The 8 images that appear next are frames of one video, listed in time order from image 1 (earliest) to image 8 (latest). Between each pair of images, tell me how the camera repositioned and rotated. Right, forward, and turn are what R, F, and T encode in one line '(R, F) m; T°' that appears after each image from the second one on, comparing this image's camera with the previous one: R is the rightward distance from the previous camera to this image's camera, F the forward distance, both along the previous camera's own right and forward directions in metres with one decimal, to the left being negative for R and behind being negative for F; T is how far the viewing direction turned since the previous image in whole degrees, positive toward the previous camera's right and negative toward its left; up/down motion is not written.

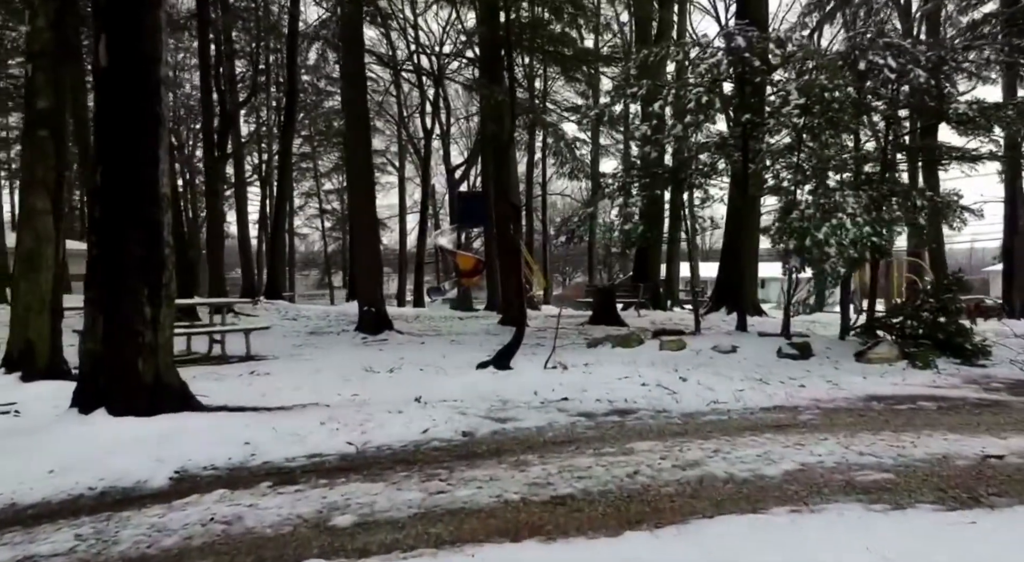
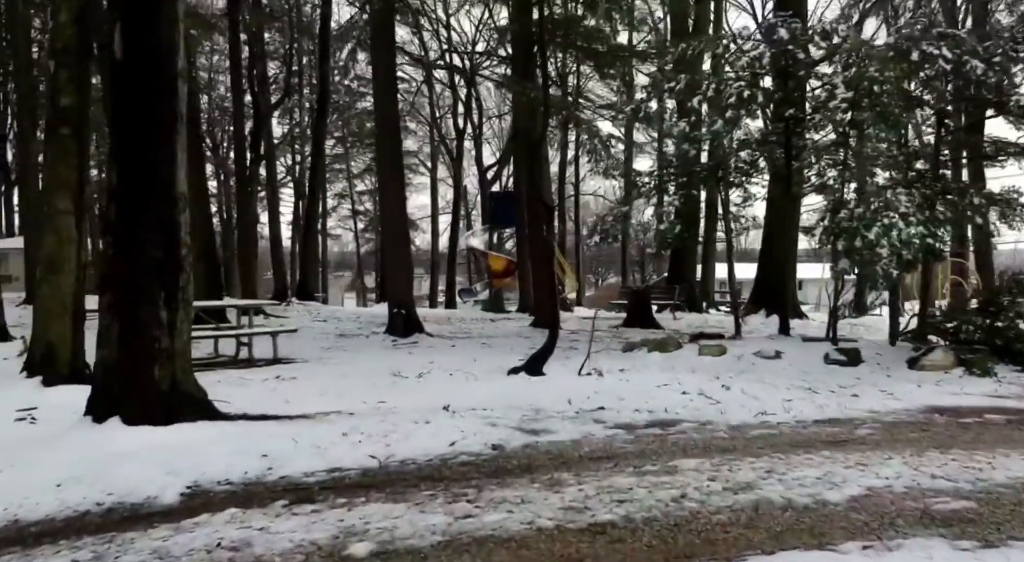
(0.0, +0.4) m; -2°
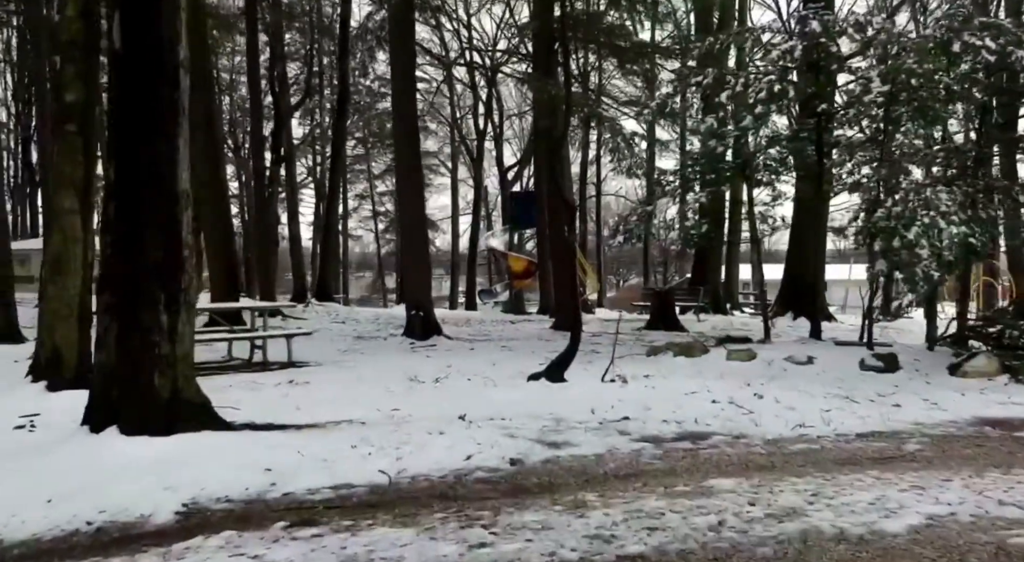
(0.0, +0.4) m; -1°
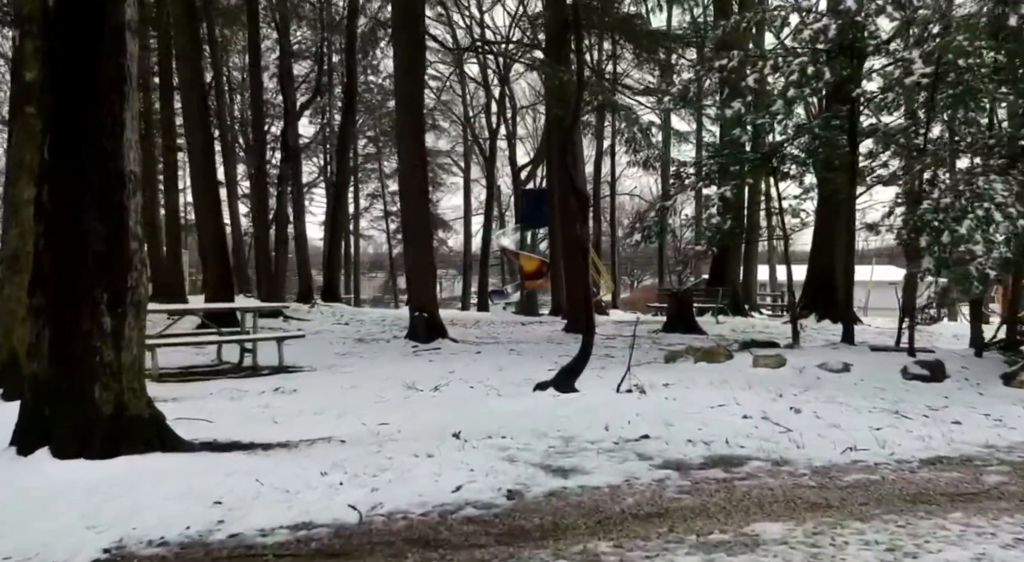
(+0.1, +0.8) m; -1°
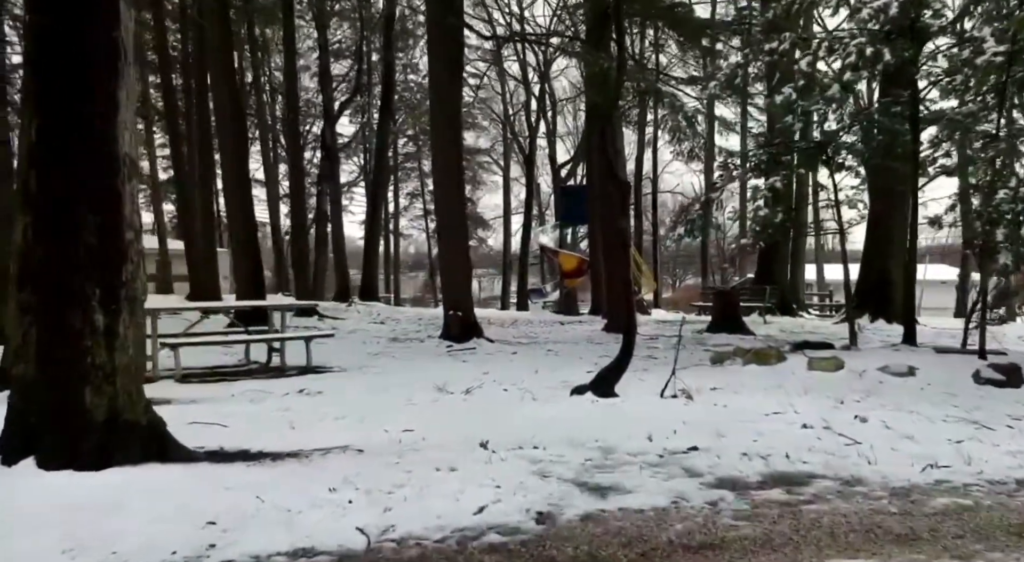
(0.0, +0.5) m; -3°
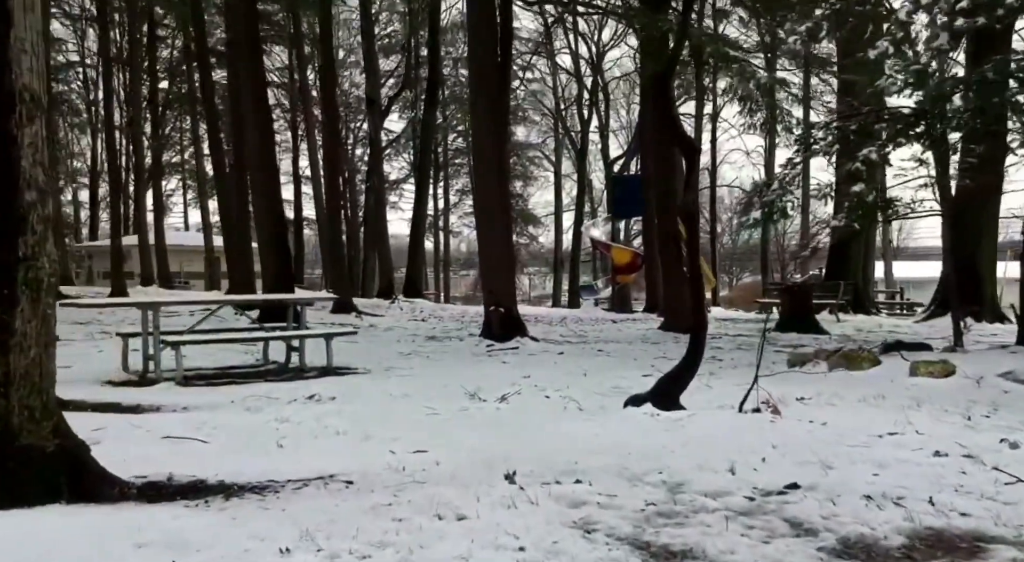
(+0.1, +1.3) m; -3°
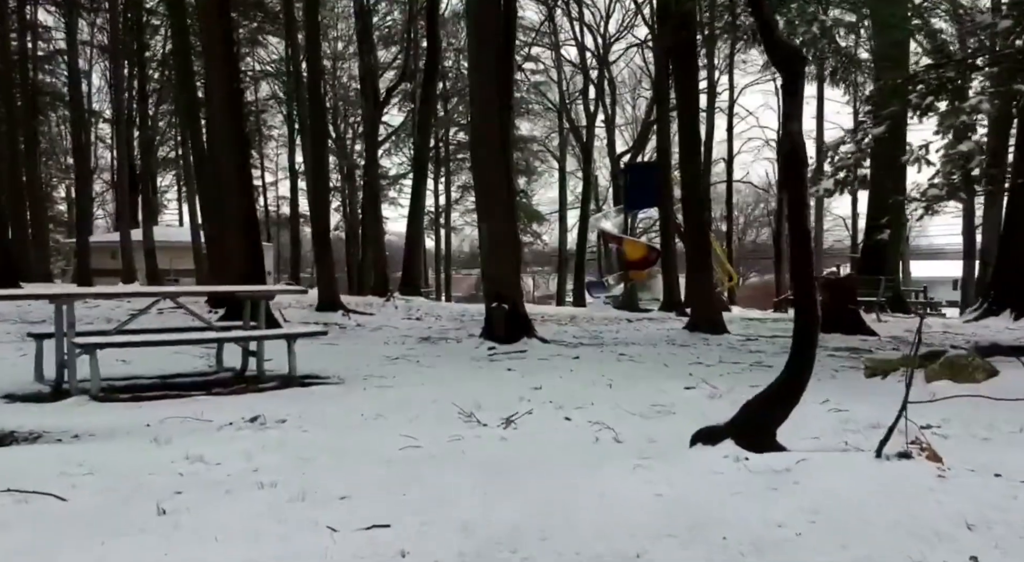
(0.0, +1.9) m; 0°
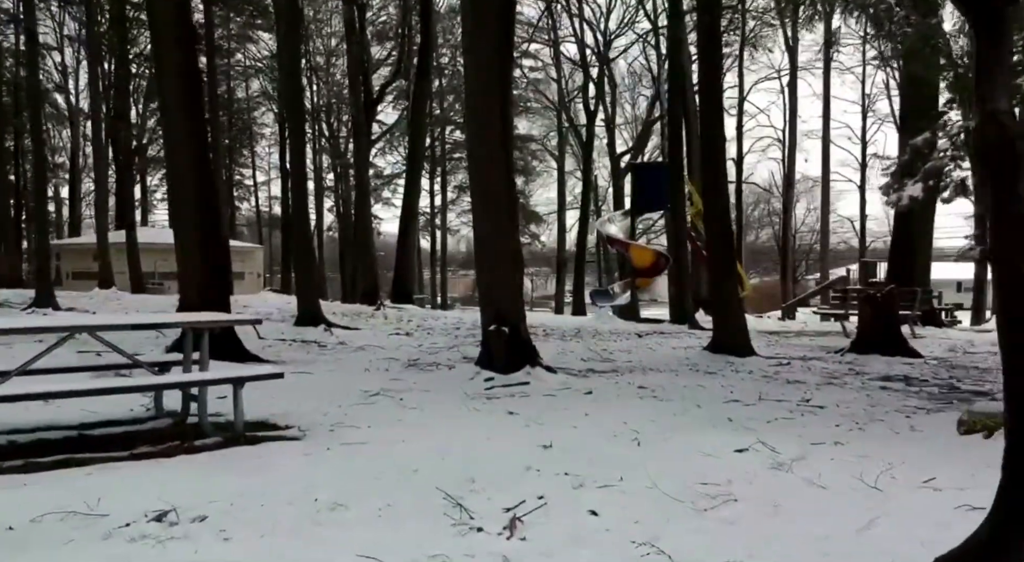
(0.0, +1.5) m; 0°
